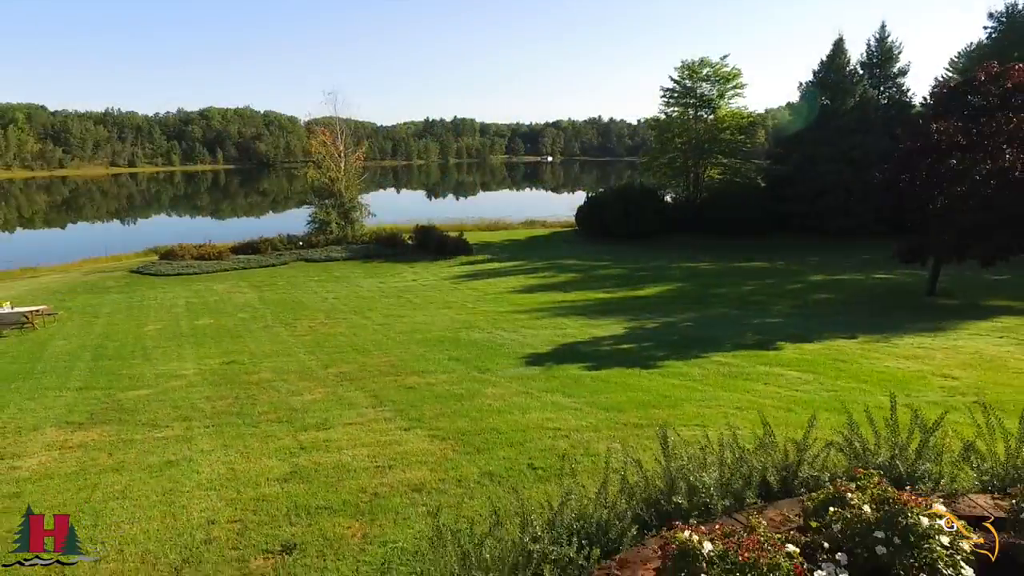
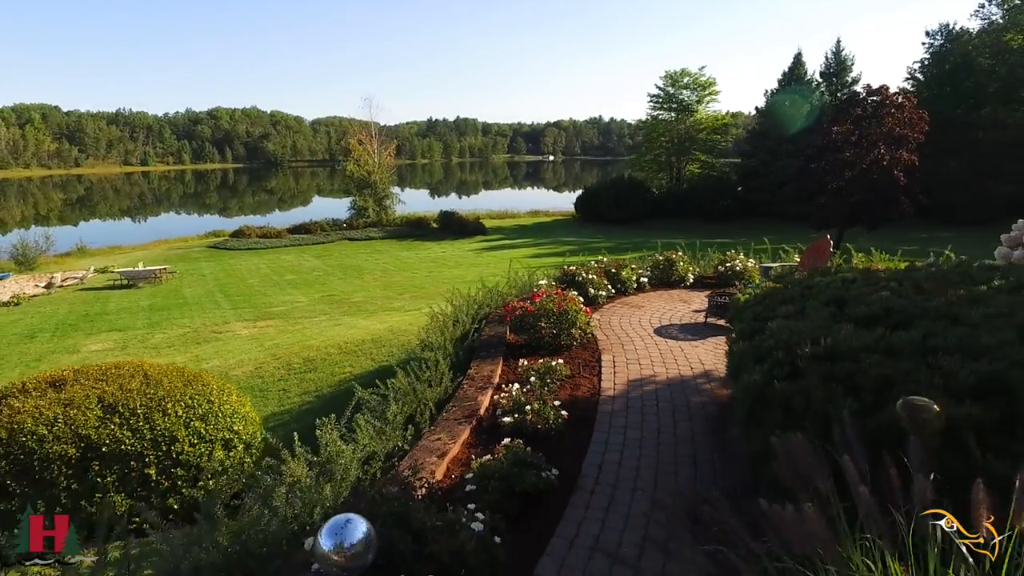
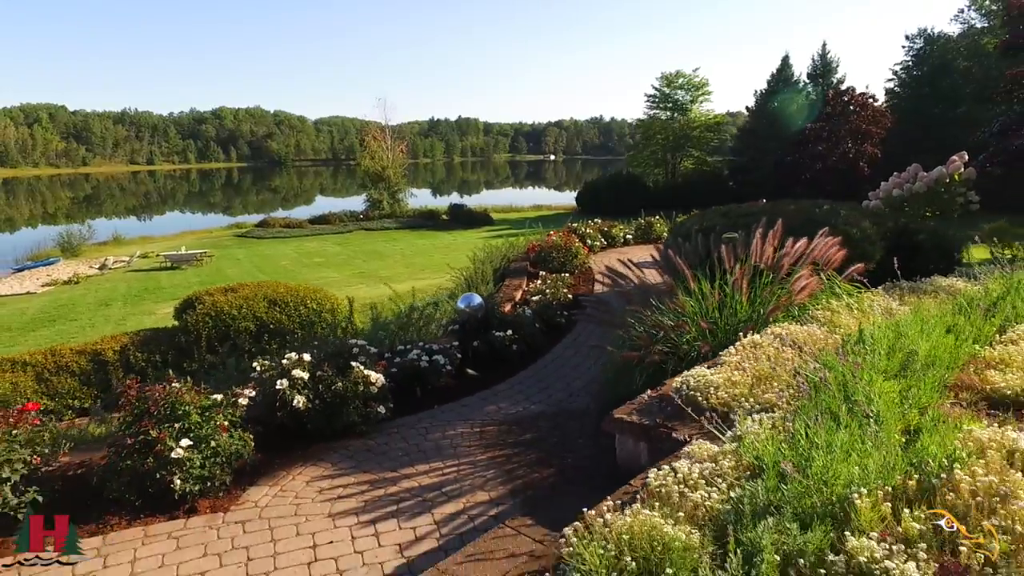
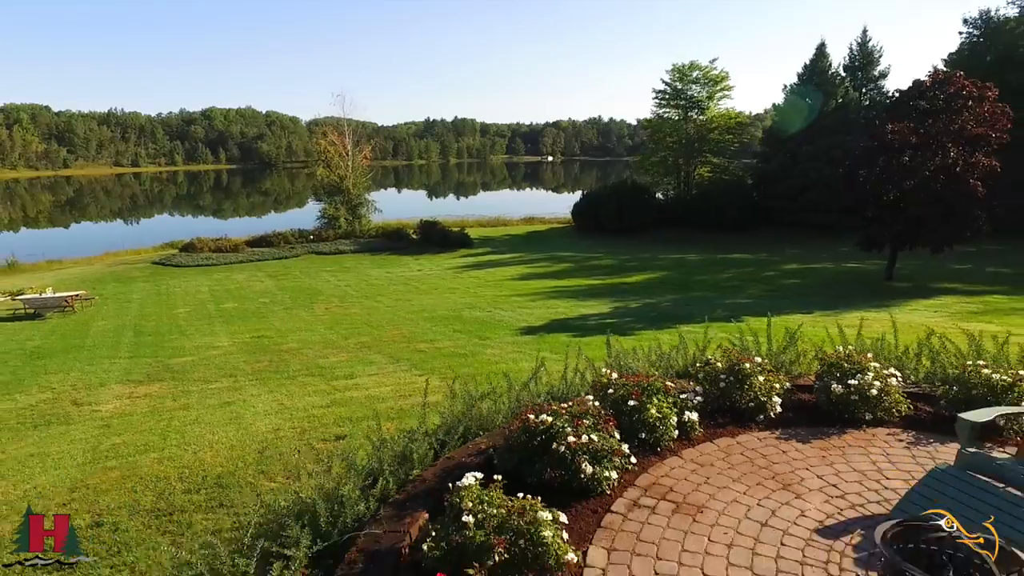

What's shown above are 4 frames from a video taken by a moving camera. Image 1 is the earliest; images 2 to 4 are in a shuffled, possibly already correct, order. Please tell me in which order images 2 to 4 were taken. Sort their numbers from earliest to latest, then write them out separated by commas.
4, 2, 3
